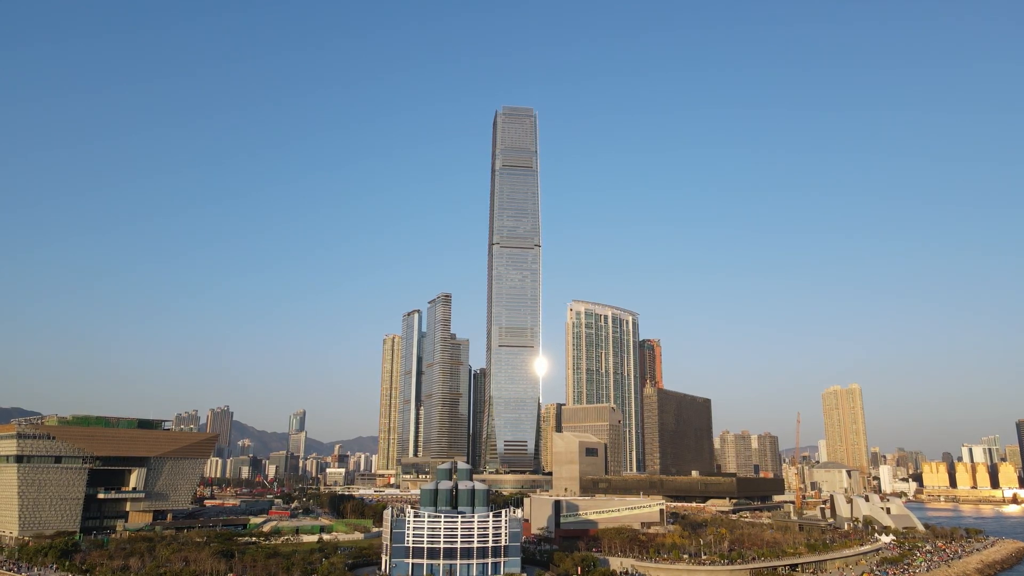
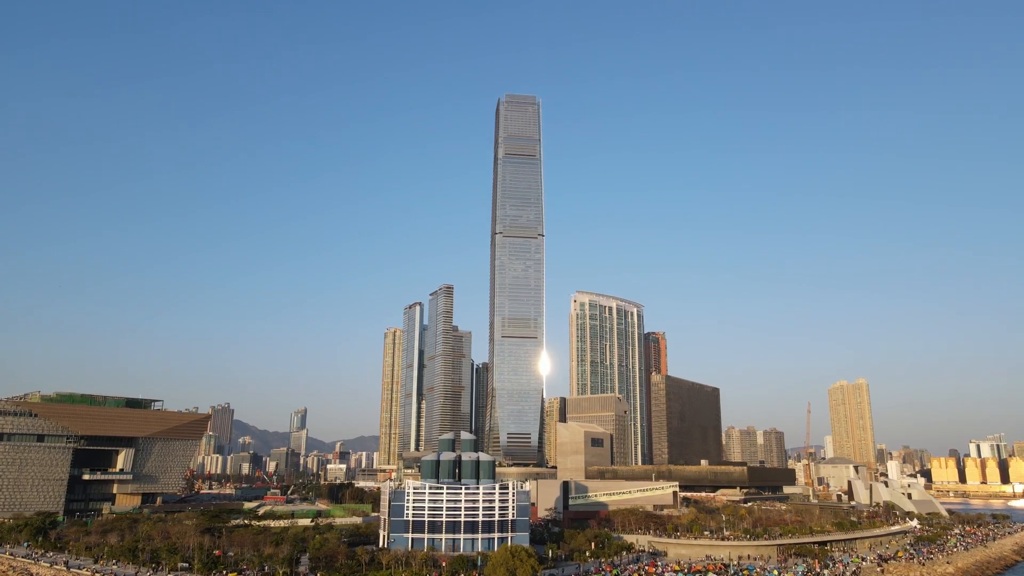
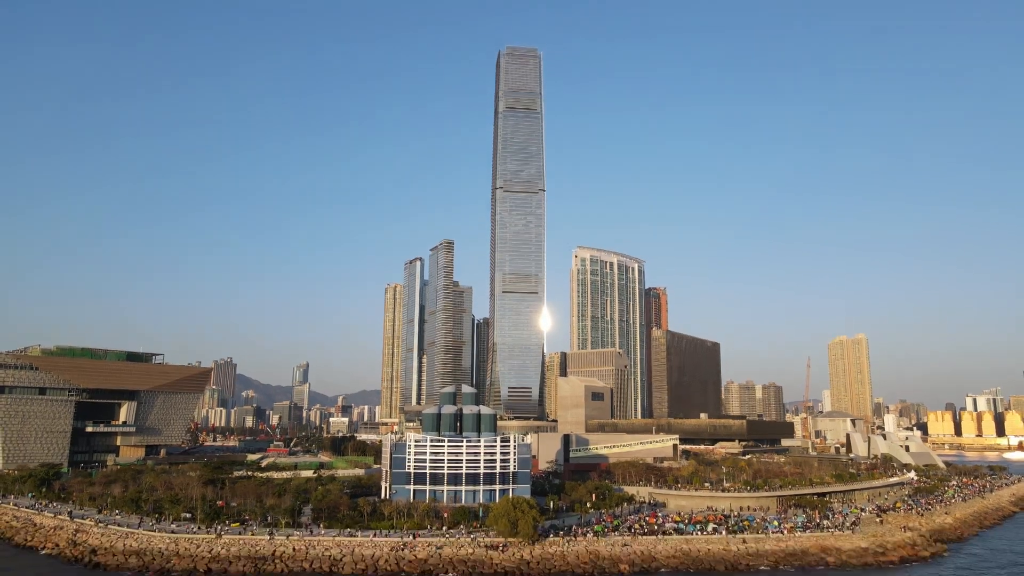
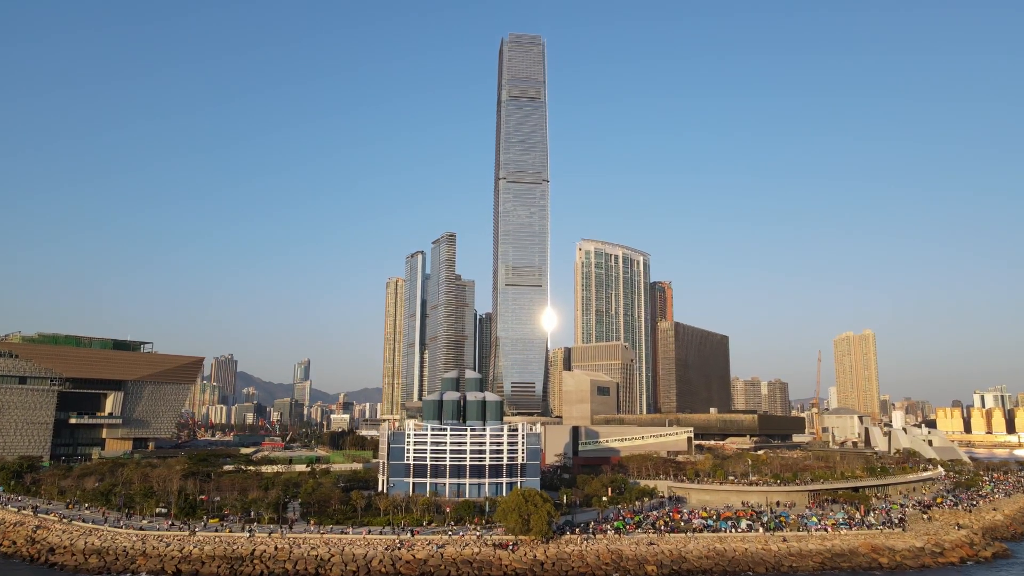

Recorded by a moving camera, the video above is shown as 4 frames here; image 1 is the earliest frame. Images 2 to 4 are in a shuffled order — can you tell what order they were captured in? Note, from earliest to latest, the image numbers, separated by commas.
2, 3, 4
